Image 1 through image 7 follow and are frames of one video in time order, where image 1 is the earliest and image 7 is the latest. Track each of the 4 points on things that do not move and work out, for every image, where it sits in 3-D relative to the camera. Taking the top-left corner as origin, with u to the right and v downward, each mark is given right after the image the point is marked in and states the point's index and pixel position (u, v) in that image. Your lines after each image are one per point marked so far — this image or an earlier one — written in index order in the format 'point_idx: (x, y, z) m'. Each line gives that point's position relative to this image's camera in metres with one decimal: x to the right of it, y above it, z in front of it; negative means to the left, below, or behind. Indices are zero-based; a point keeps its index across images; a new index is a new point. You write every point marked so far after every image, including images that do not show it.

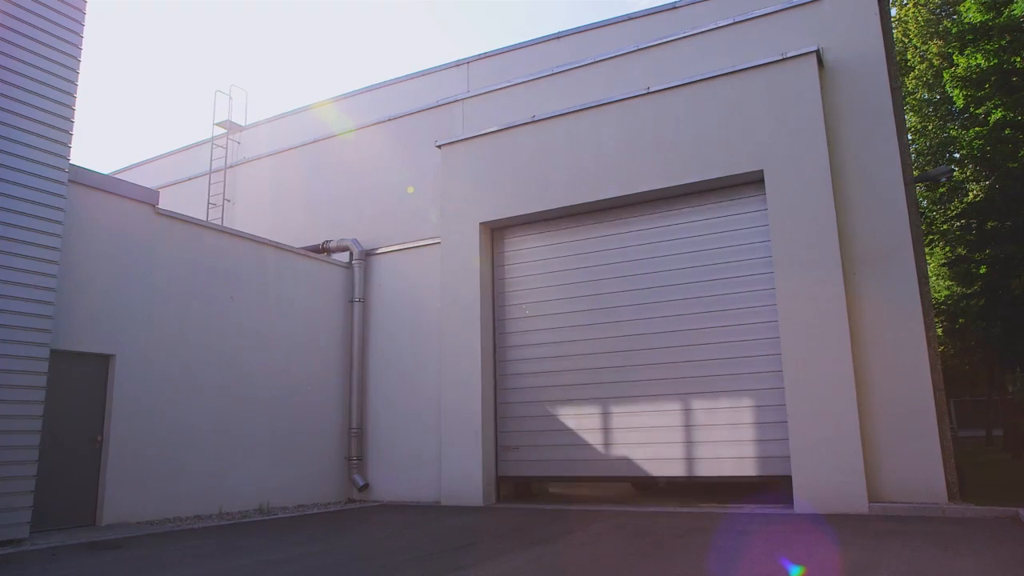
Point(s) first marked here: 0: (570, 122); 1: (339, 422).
0: (+0.8, +2.4, +10.8) m
1: (-2.8, -2.1, +12.1) m
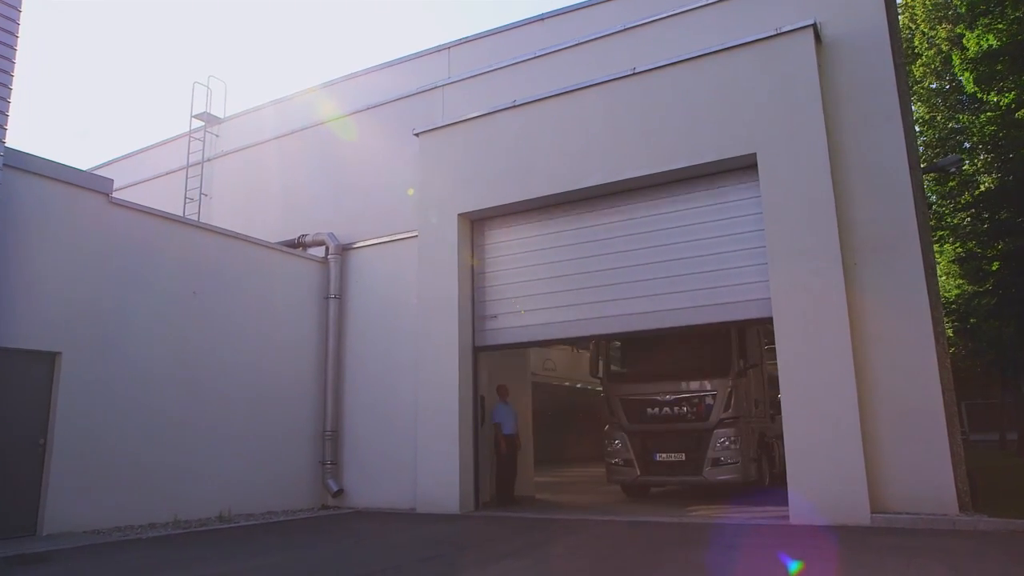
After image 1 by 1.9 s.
0: (+0.5, +2.5, +10.2) m
1: (-3.0, -2.0, +11.5) m
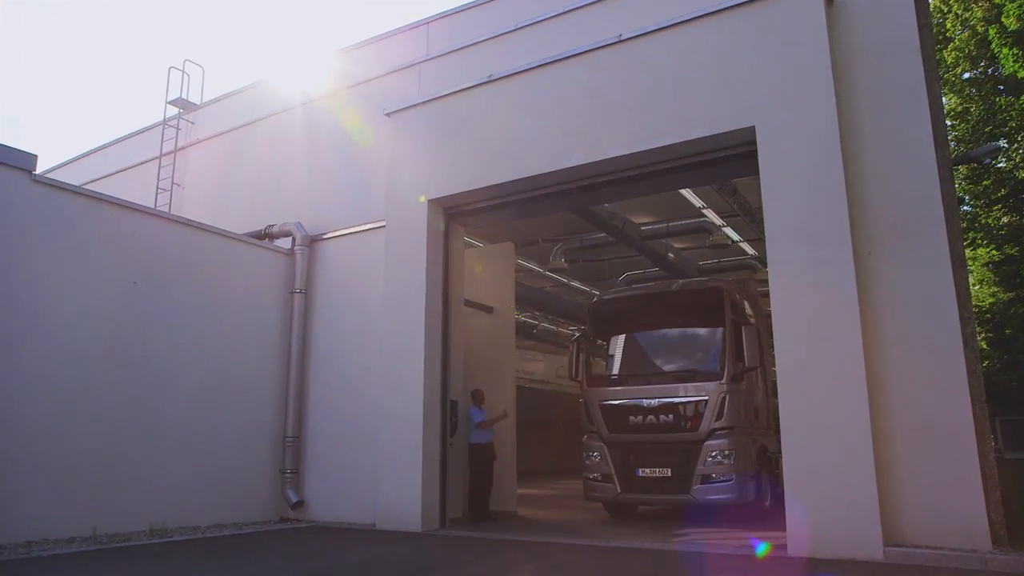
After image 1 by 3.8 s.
0: (+0.2, +2.5, +9.2) m
1: (-3.3, -1.9, +10.5) m
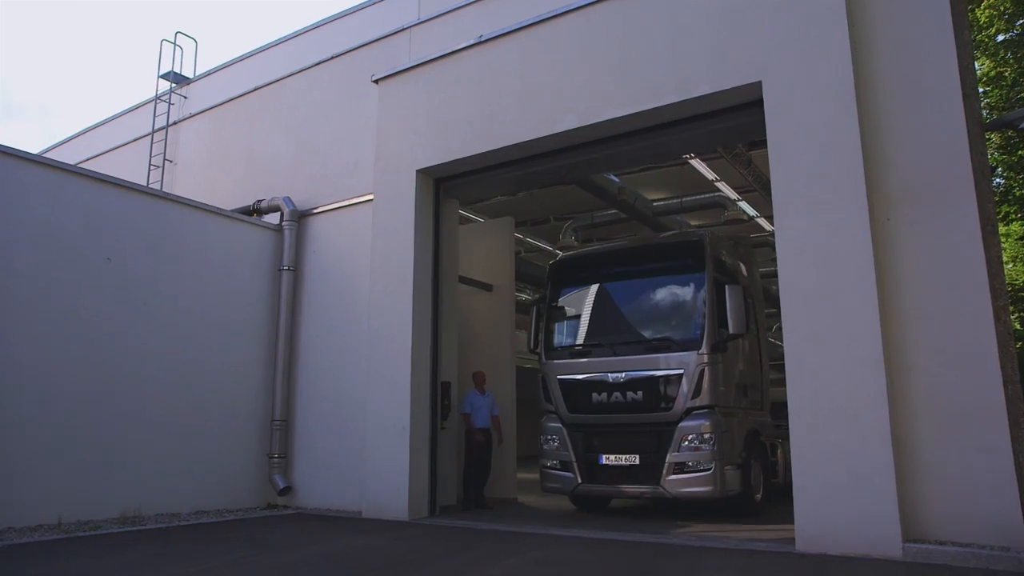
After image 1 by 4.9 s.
0: (+0.1, +2.8, +8.6) m
1: (-3.3, -1.6, +10.1) m
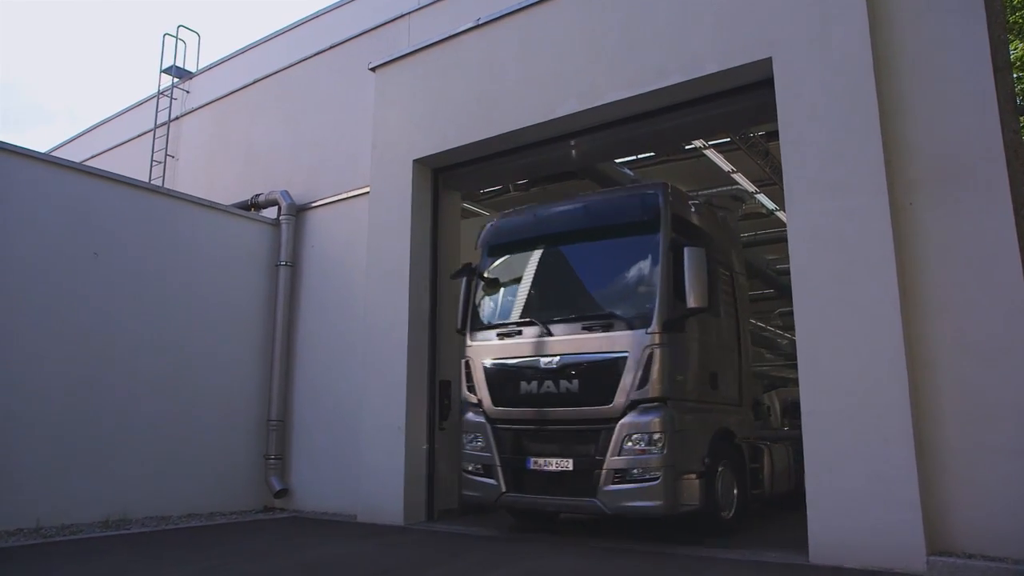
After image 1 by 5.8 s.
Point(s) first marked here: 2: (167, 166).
0: (+0.1, +2.9, +8.2) m
1: (-3.3, -1.6, +9.8) m
2: (-5.8, +2.1, +12.9) m
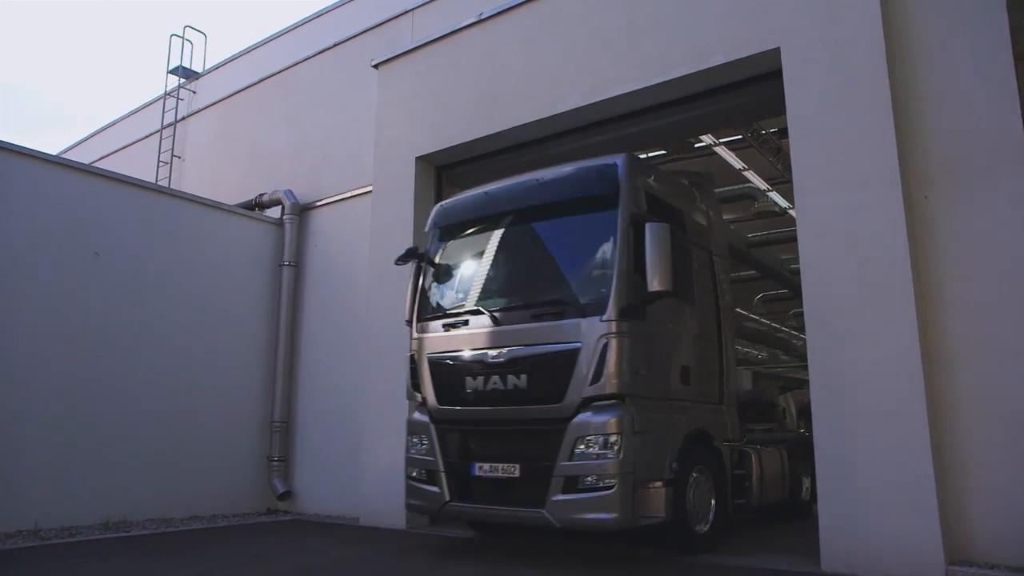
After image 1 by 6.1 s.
0: (+0.2, +2.9, +8.1) m
1: (-3.2, -1.6, +9.7) m
2: (-5.7, +2.0, +12.9) m
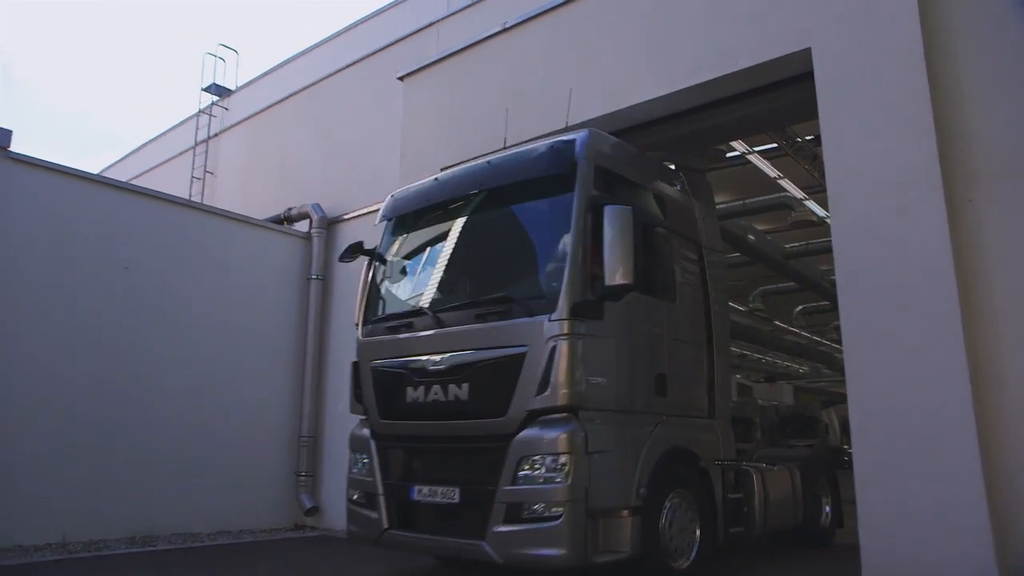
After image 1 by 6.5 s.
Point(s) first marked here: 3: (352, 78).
0: (+0.4, +2.8, +8.0) m
1: (-2.8, -1.8, +9.7) m
2: (-5.2, +1.8, +13.0) m
3: (-2.2, +2.9, +10.7) m
